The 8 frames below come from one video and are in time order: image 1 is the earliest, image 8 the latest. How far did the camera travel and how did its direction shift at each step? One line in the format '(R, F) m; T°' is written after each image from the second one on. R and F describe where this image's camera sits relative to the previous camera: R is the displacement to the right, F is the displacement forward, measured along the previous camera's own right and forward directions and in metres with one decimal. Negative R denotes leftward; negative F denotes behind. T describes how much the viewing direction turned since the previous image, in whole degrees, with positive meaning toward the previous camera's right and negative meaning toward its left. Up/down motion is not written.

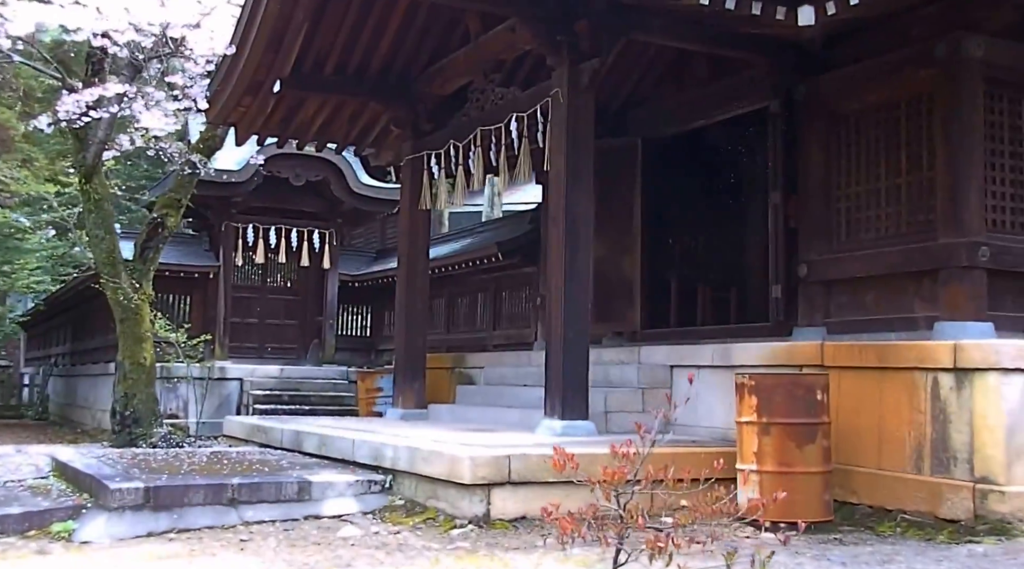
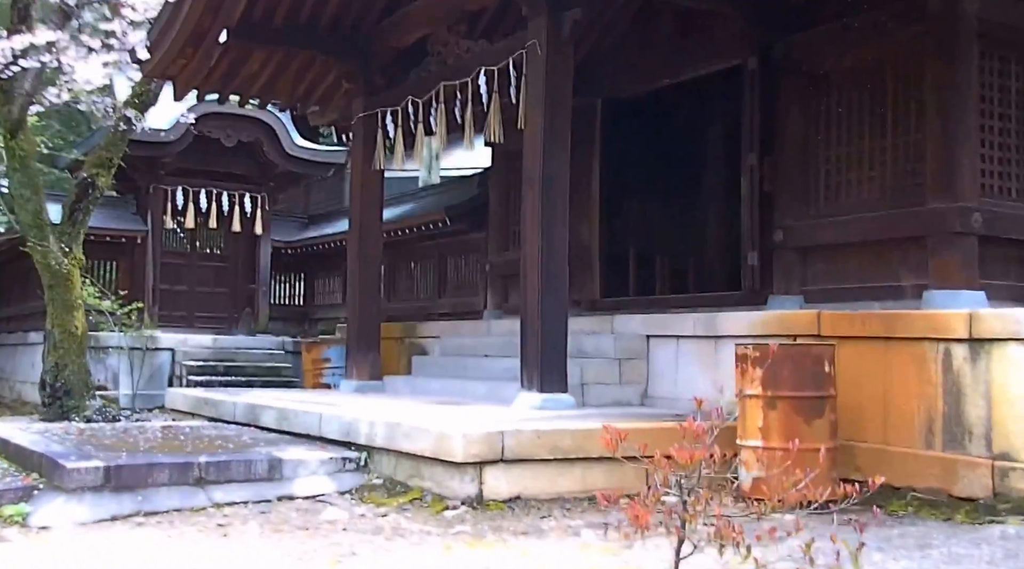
(-0.5, +0.3) m; +5°
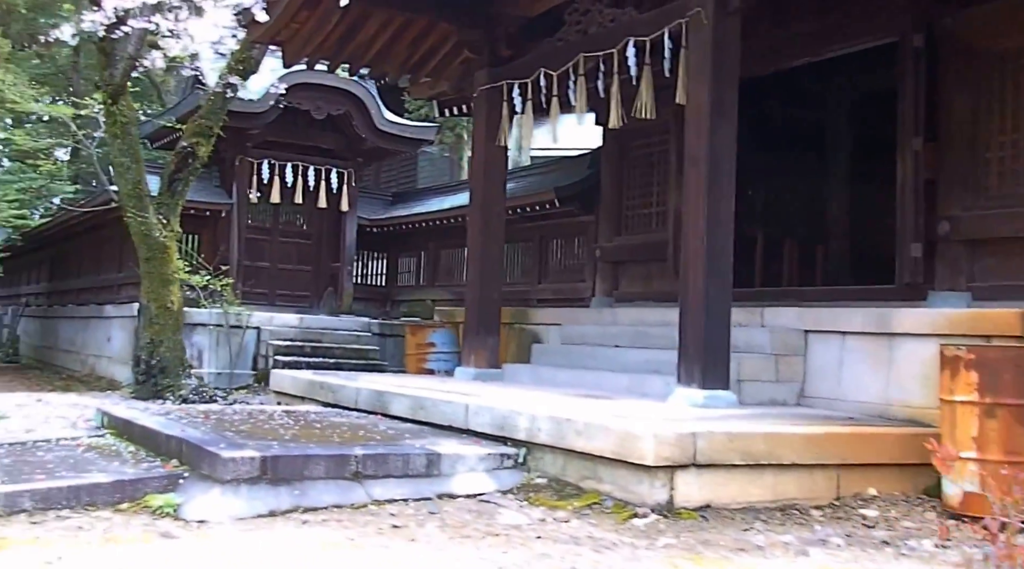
(-0.9, +0.5) m; -1°
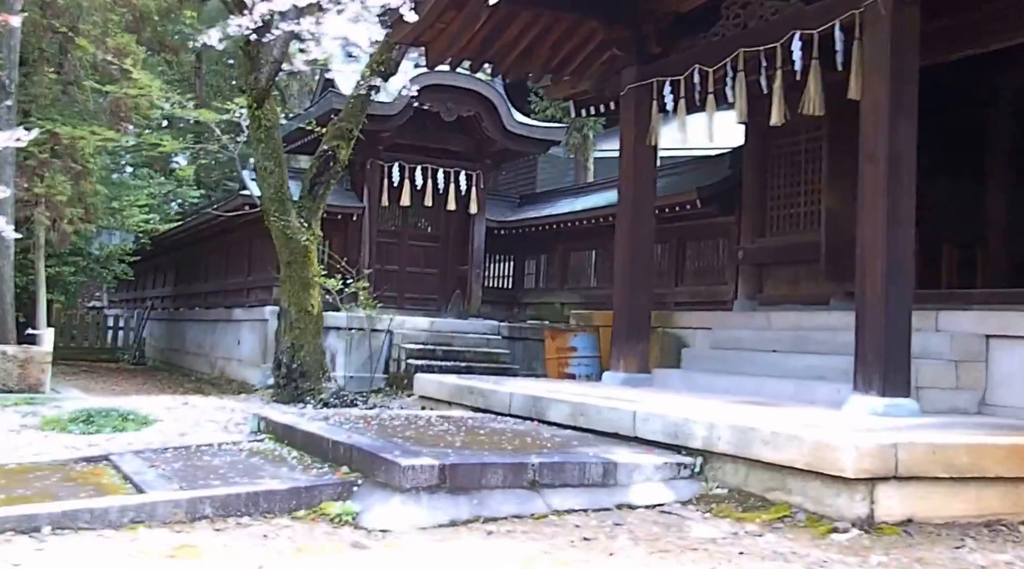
(-0.5, +0.1) m; -5°
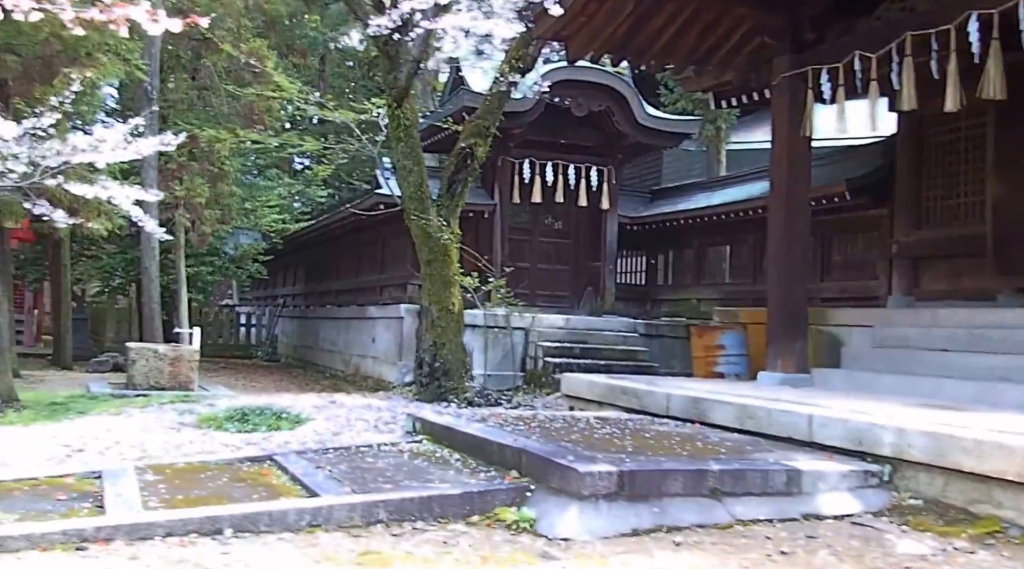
(-0.3, +0.1) m; -6°
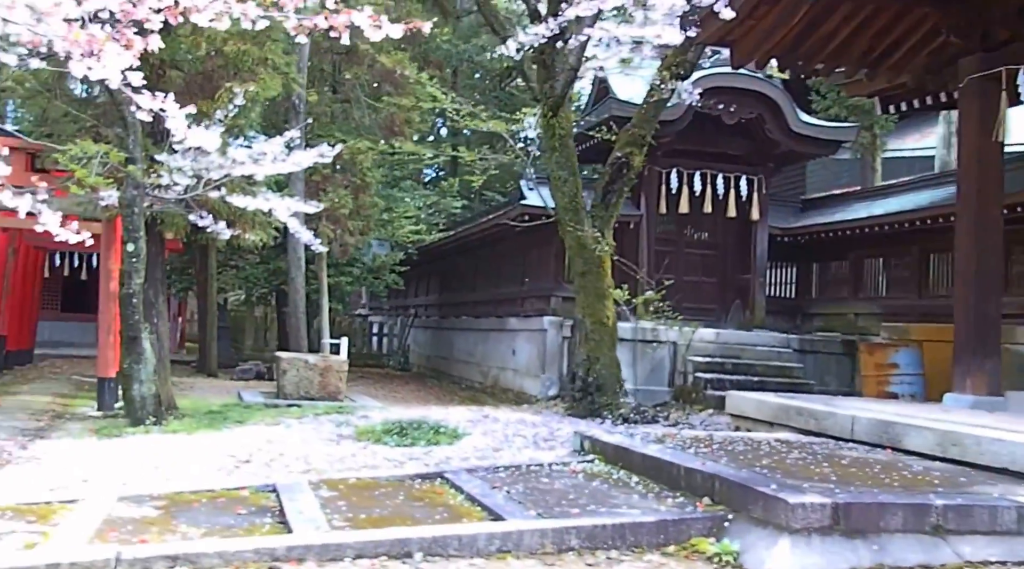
(-0.4, +0.2) m; -6°
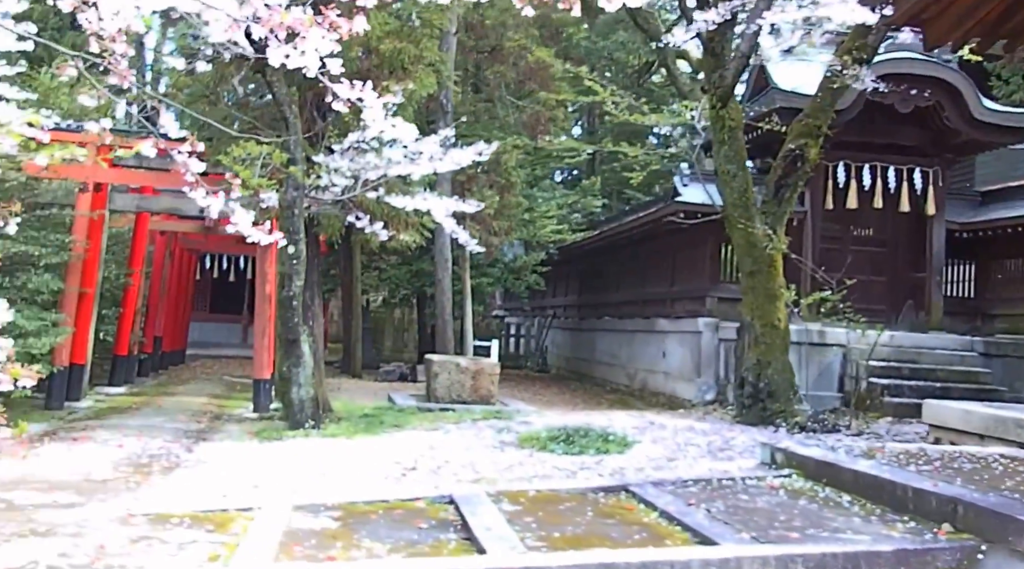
(-0.4, +0.4) m; -7°
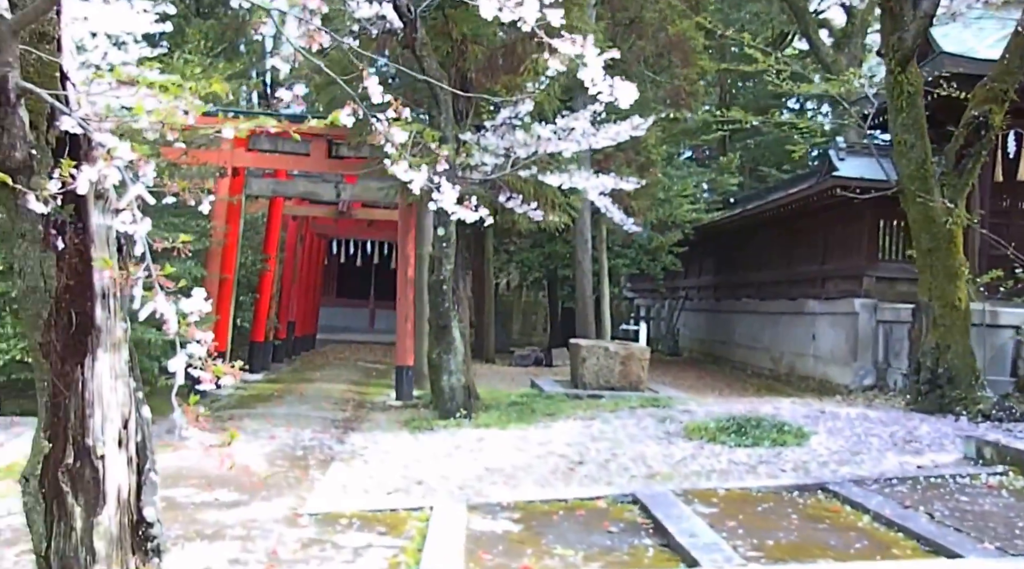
(-0.4, +0.4) m; -6°
